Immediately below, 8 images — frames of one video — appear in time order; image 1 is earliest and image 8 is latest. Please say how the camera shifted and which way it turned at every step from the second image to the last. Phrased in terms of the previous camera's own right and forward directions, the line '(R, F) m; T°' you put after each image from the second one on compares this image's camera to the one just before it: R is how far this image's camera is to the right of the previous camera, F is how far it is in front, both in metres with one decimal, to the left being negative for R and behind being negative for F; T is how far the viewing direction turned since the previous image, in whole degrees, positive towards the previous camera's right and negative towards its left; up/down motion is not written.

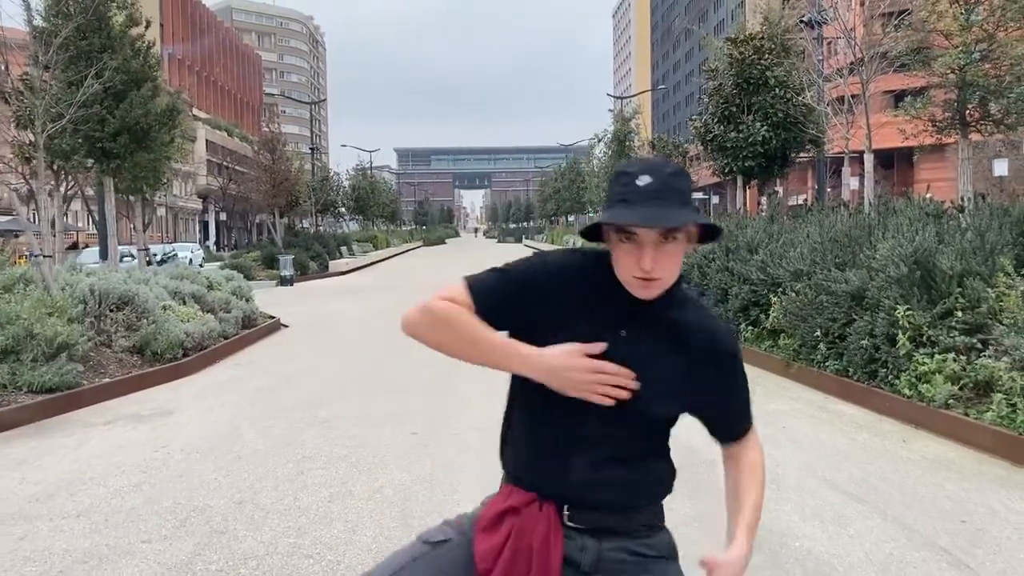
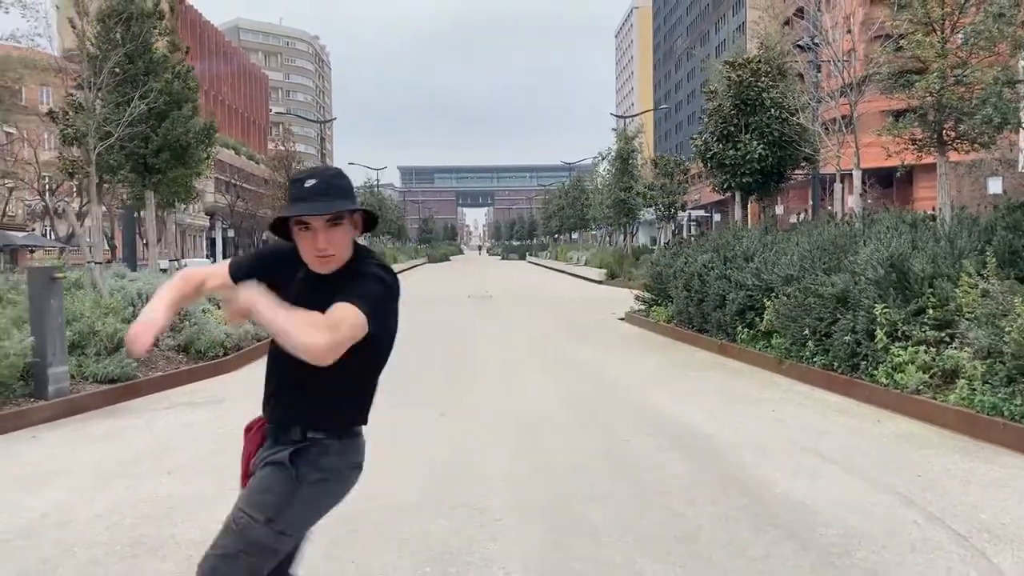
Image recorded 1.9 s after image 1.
(-0.2, -1.0) m; 0°
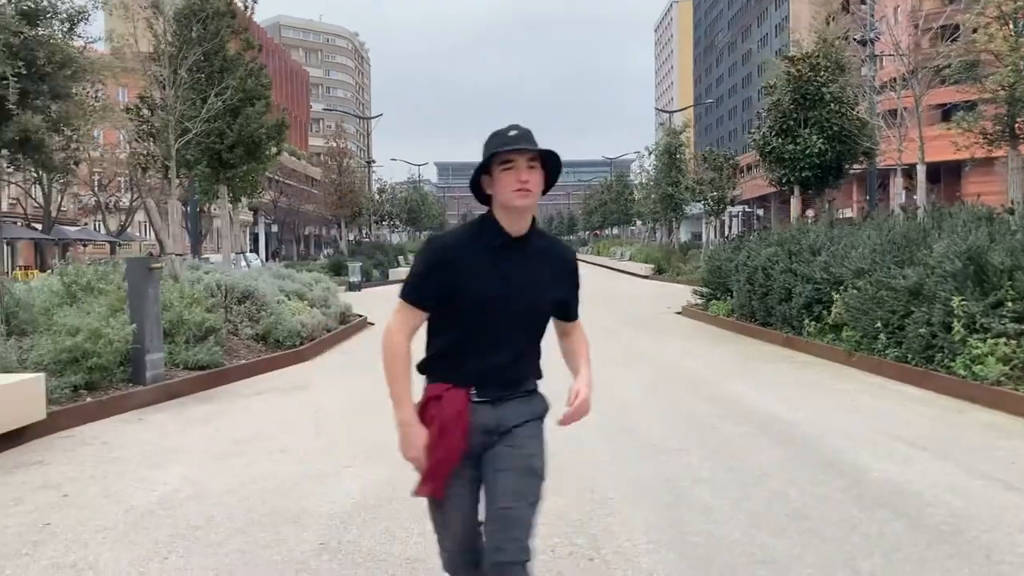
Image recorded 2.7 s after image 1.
(-0.4, -0.2) m; -2°
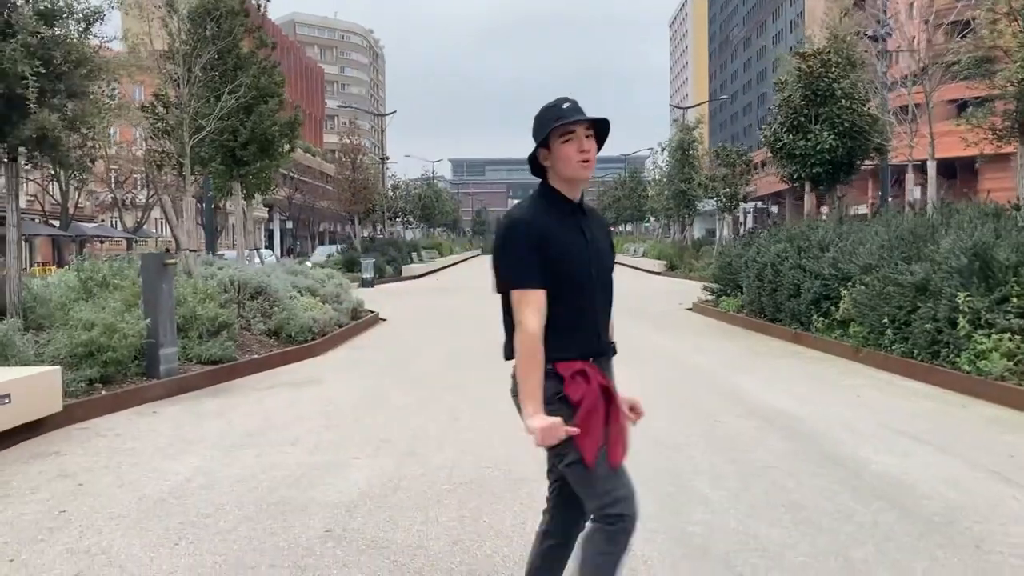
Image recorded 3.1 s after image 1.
(+0.1, -0.1) m; -1°
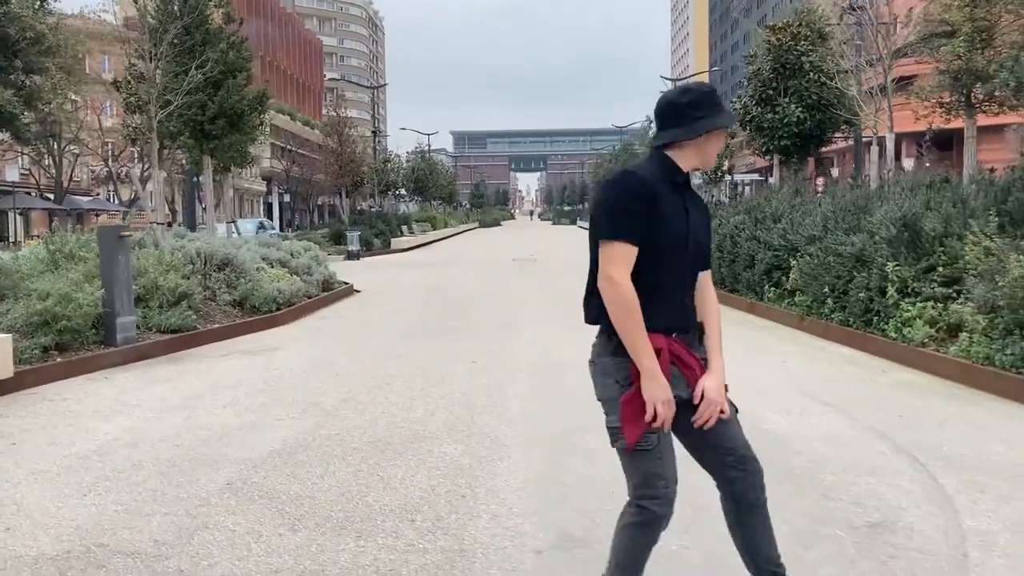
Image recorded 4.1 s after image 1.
(+0.6, -0.3) m; 0°
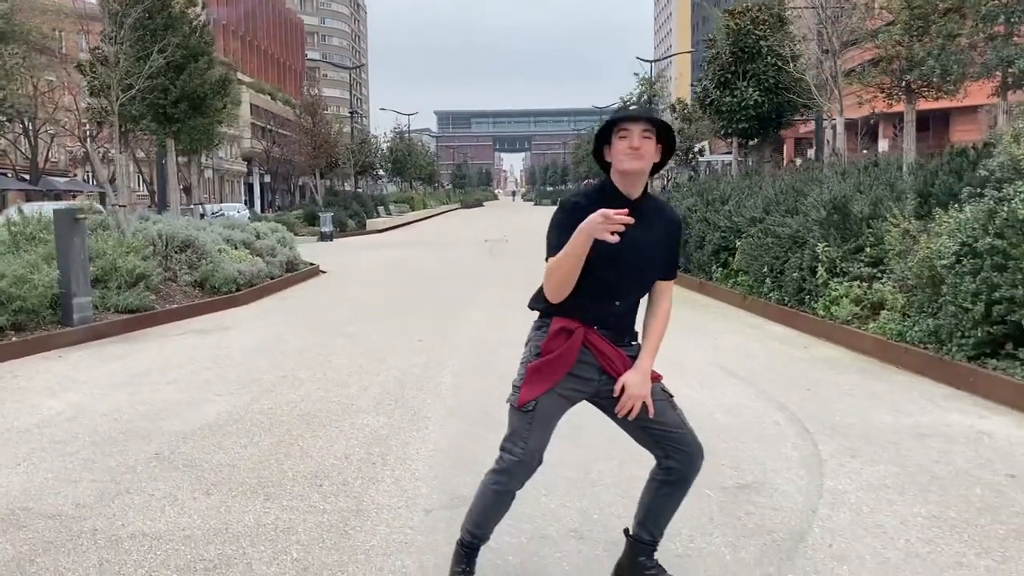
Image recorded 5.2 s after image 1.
(+0.4, -0.3) m; +1°
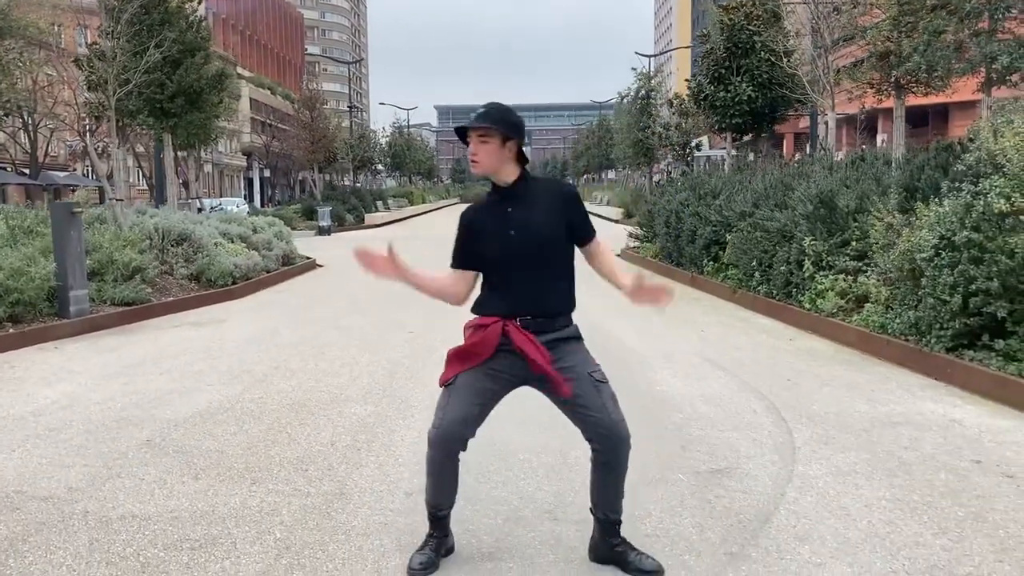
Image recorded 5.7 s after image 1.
(+0.1, -0.1) m; 0°
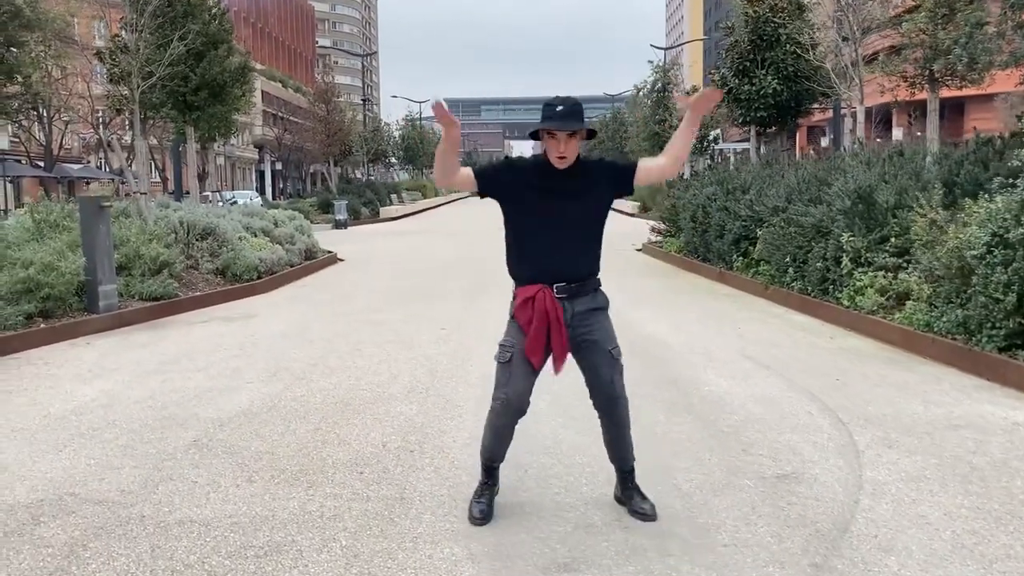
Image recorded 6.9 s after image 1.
(-0.3, +0.1) m; -1°
